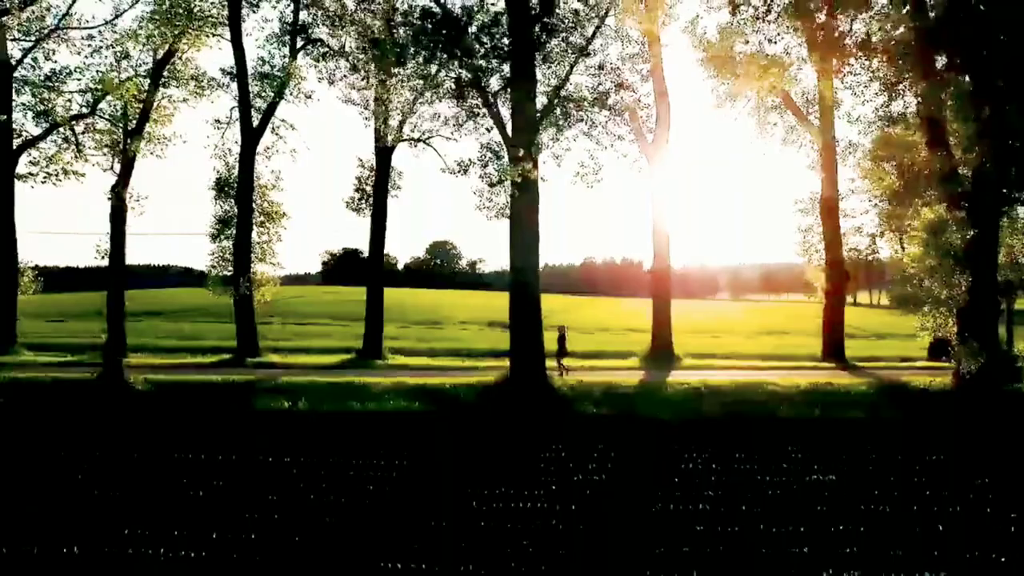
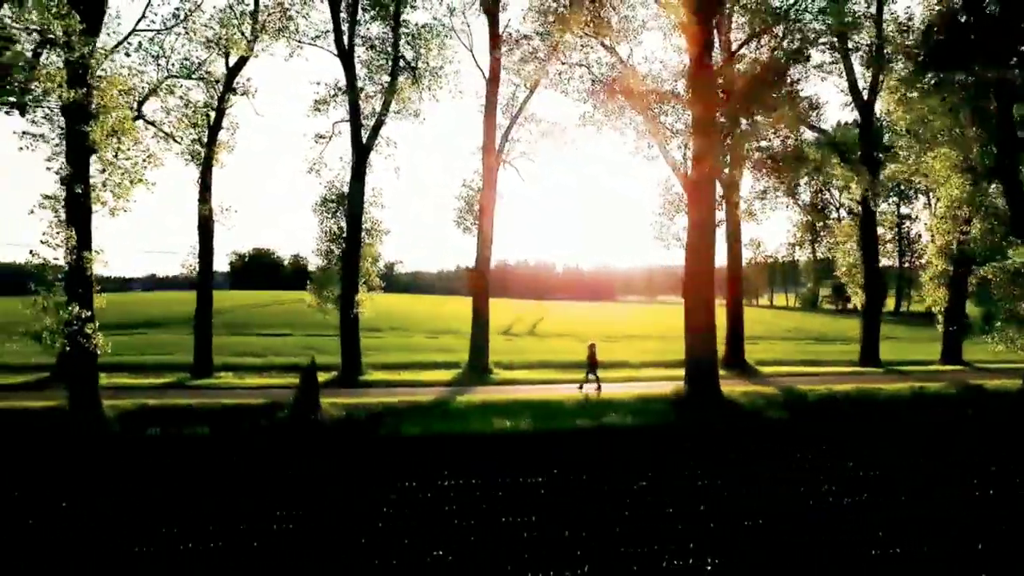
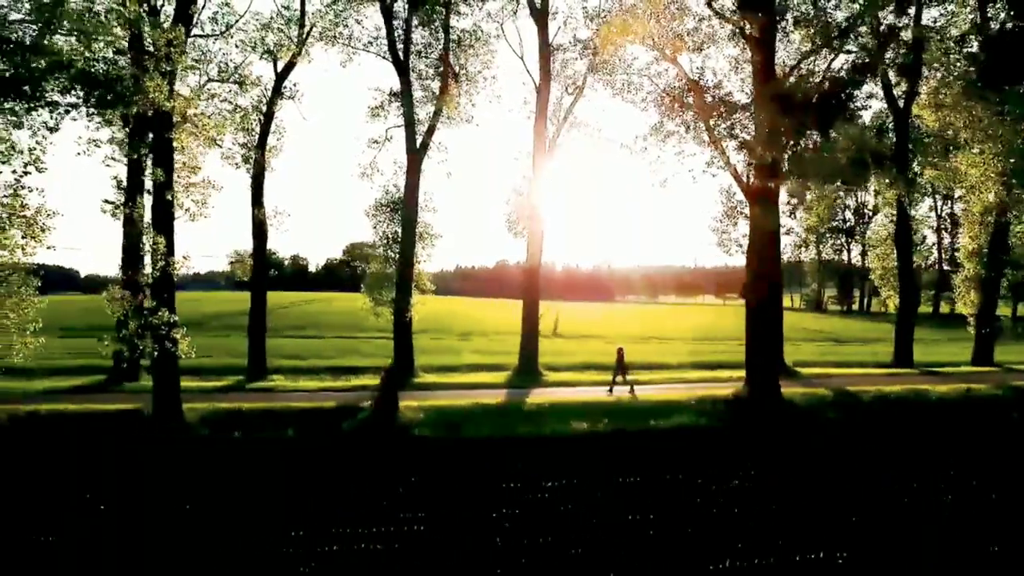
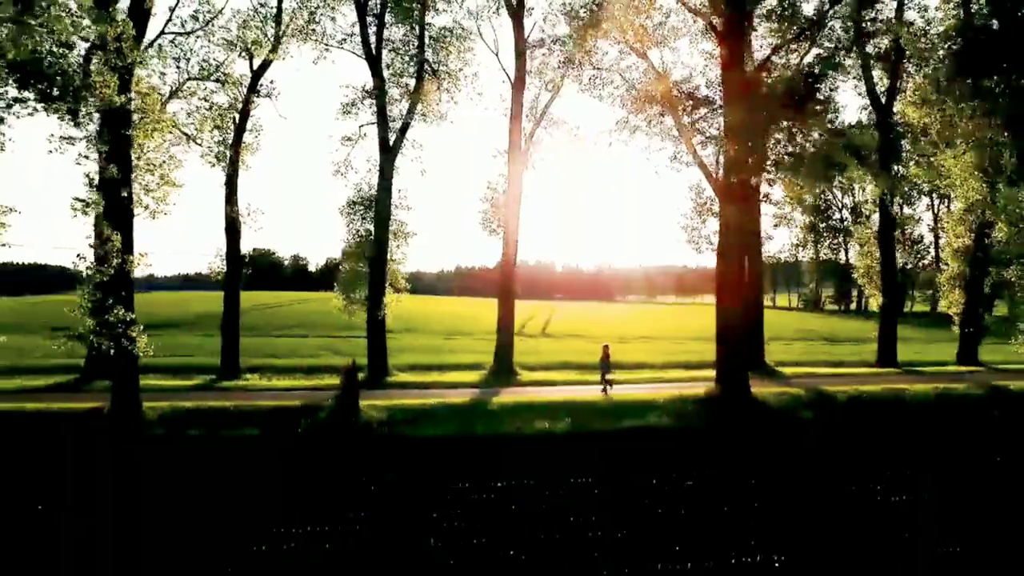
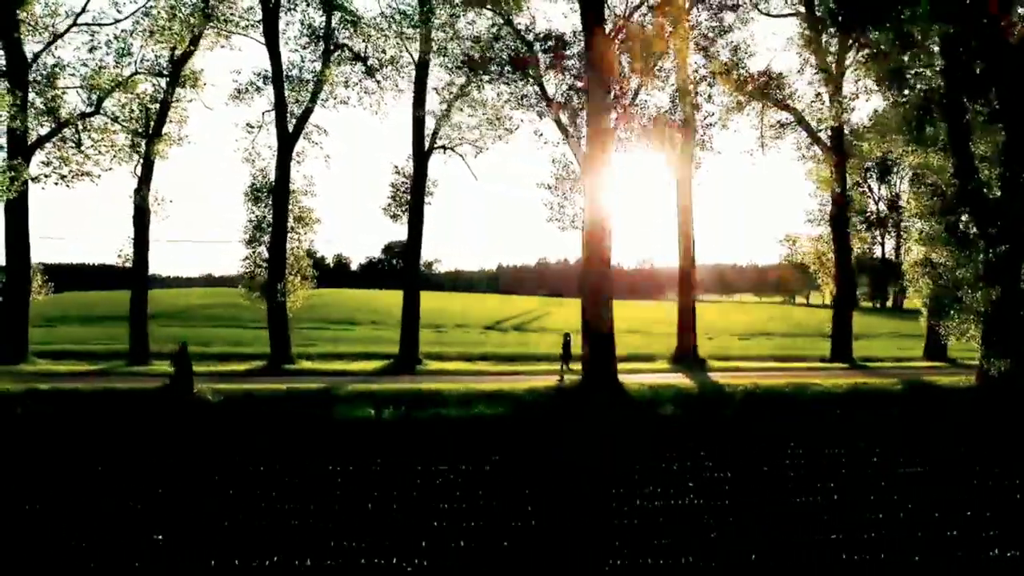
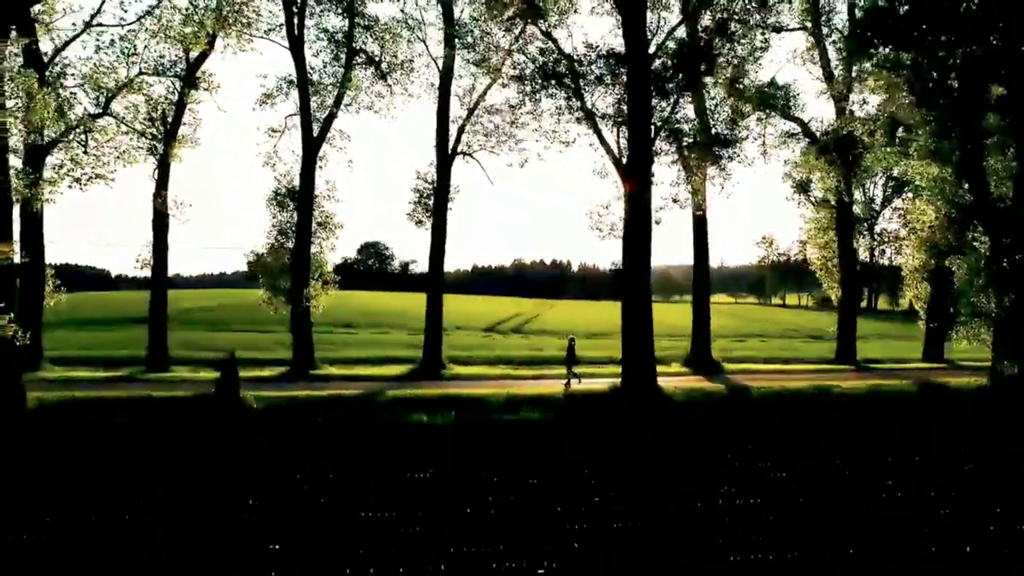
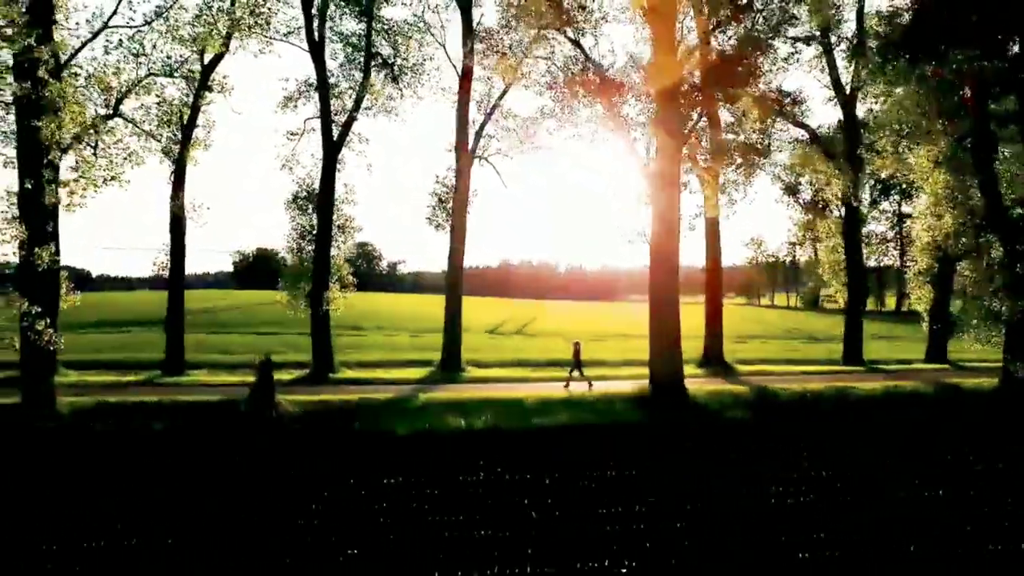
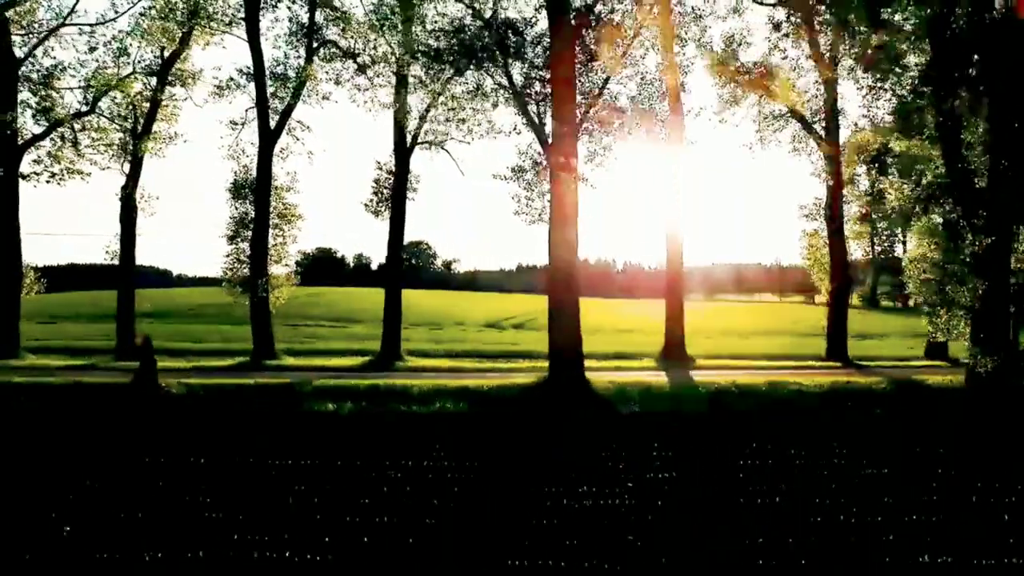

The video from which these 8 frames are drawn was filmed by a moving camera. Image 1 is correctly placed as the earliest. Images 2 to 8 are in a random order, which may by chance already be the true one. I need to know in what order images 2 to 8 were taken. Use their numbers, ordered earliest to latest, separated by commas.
8, 5, 6, 7, 2, 4, 3
